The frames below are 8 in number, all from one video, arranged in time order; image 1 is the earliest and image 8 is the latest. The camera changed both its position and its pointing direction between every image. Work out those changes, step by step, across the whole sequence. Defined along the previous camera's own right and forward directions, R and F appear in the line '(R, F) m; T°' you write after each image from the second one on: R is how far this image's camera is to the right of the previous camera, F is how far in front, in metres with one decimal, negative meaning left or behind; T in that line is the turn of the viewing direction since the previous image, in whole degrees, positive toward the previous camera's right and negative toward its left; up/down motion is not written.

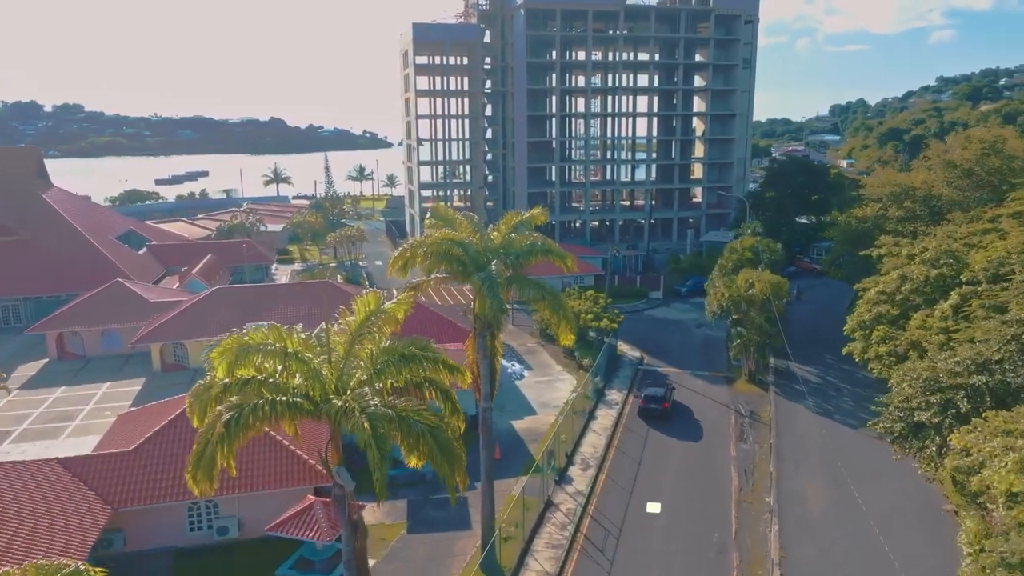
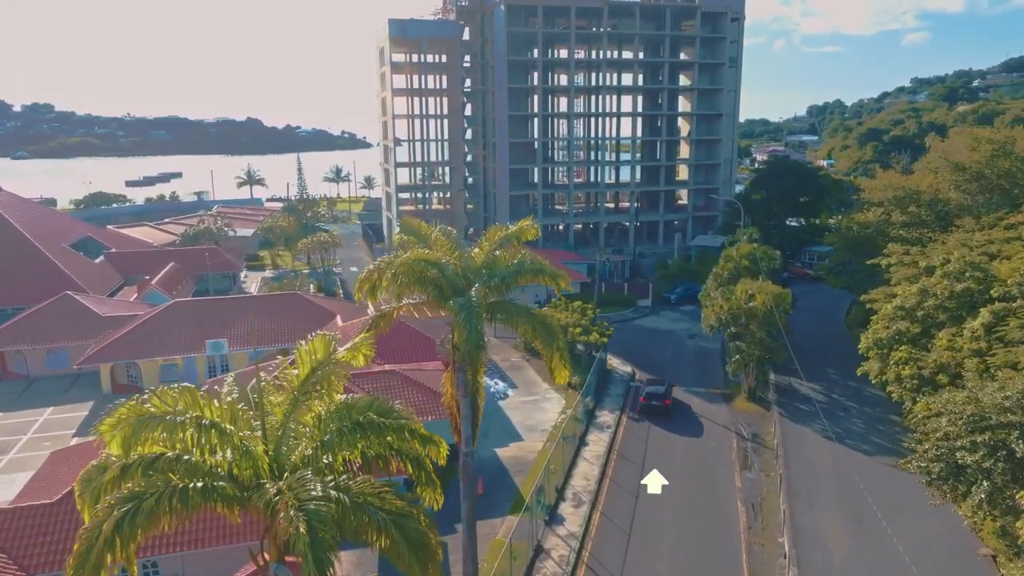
(-0.1, +2.7) m; +2°
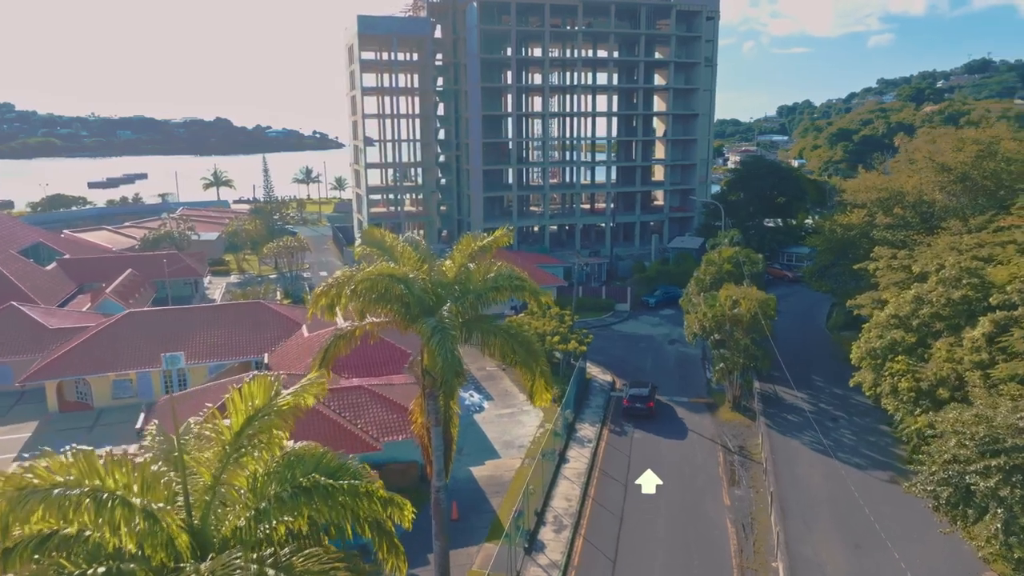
(0.0, +1.6) m; +2°
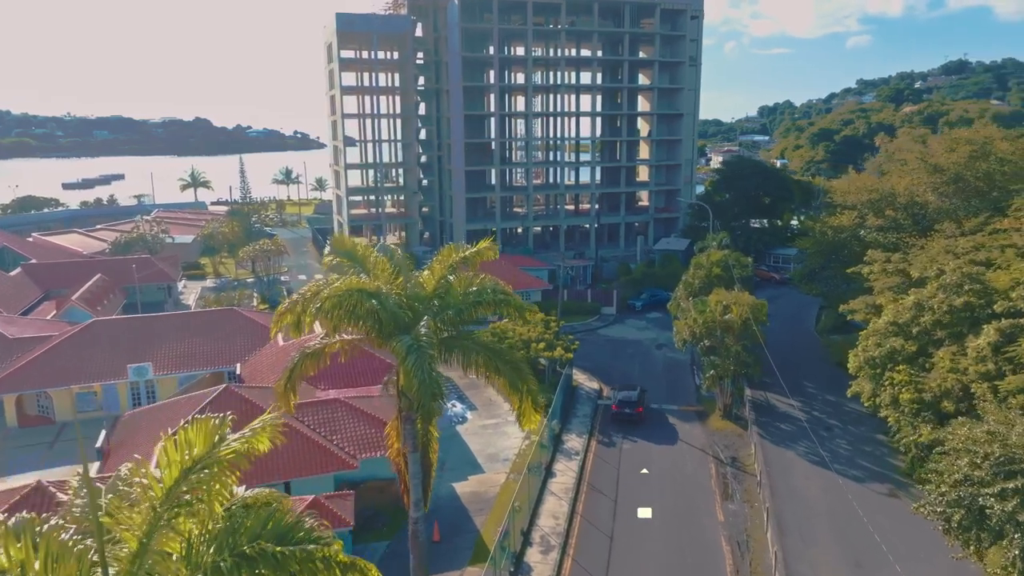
(0.0, +1.2) m; +1°
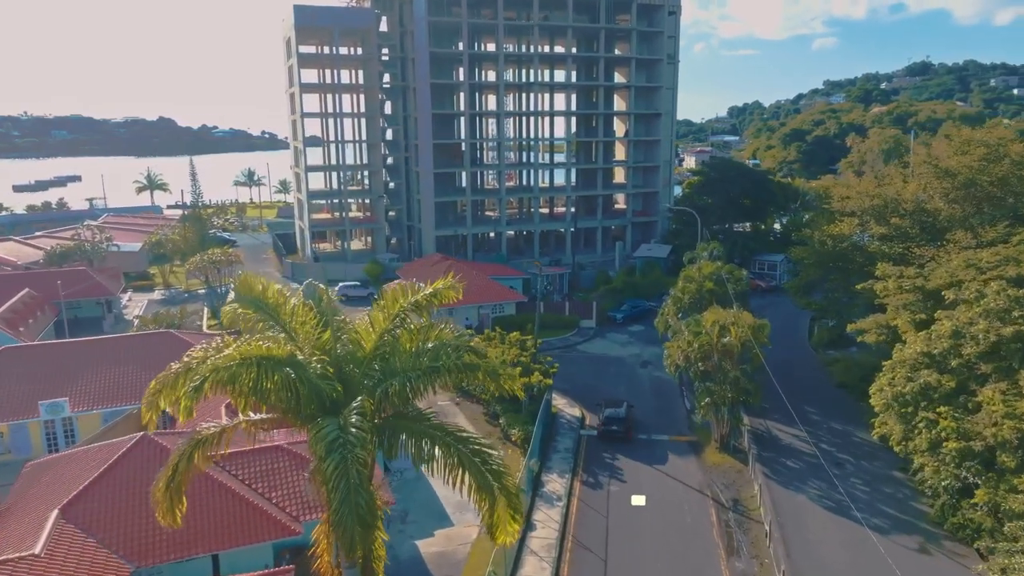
(0.0, +3.6) m; +2°
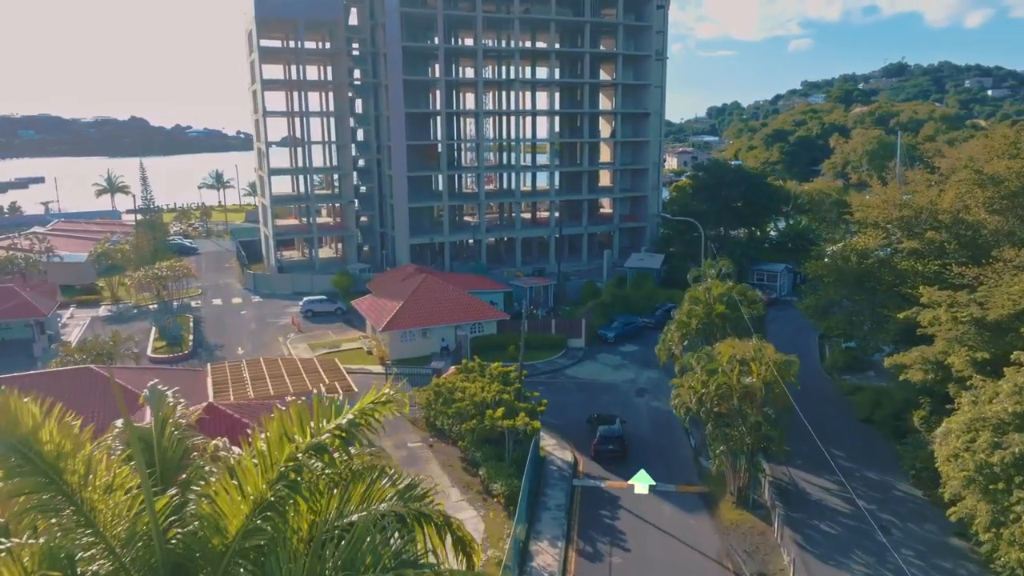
(0.0, +4.4) m; +2°
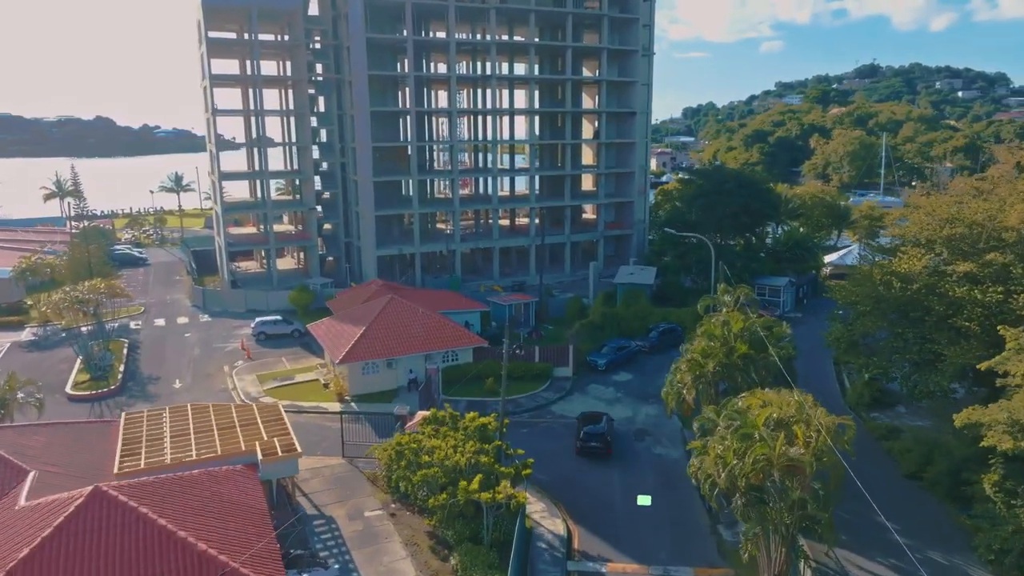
(0.0, +5.1) m; +2°
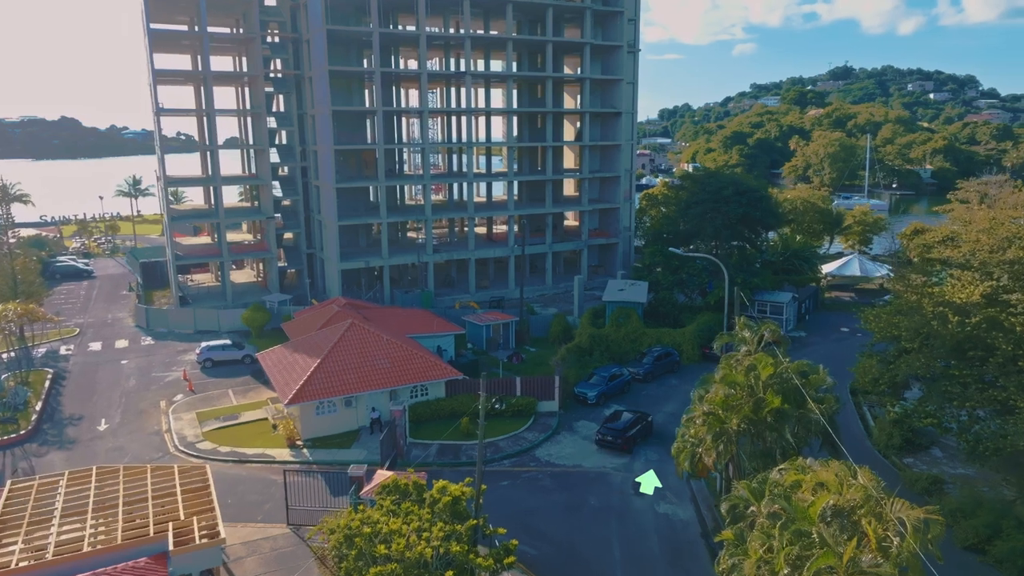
(0.0, +4.6) m; +2°
